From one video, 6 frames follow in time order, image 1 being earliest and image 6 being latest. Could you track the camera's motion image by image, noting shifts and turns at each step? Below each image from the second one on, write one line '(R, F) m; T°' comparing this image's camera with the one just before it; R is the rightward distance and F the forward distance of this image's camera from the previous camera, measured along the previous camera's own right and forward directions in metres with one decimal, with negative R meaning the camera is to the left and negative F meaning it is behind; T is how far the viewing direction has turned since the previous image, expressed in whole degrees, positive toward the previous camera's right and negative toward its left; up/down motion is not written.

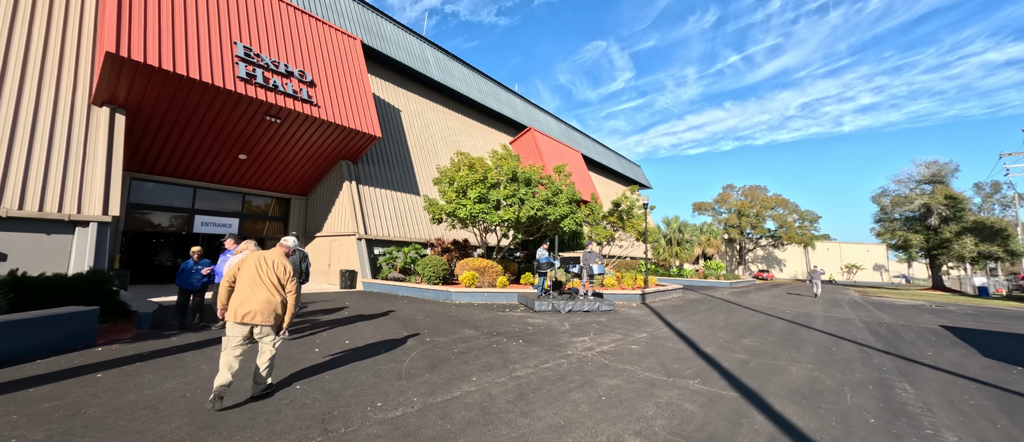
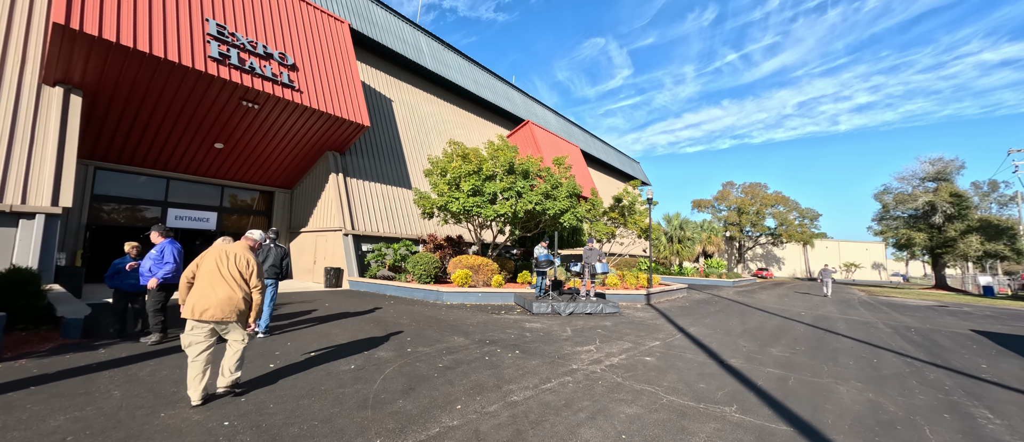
(0.0, +0.8) m; 0°
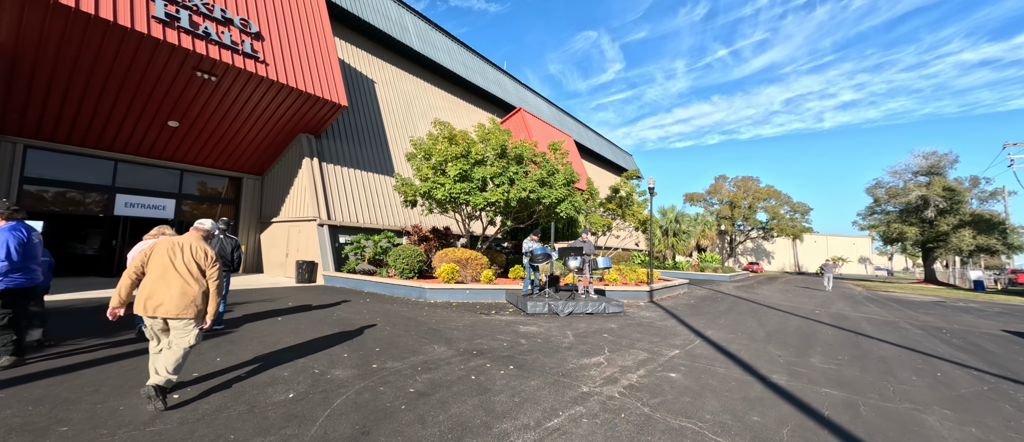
(0.0, +1.0) m; +2°
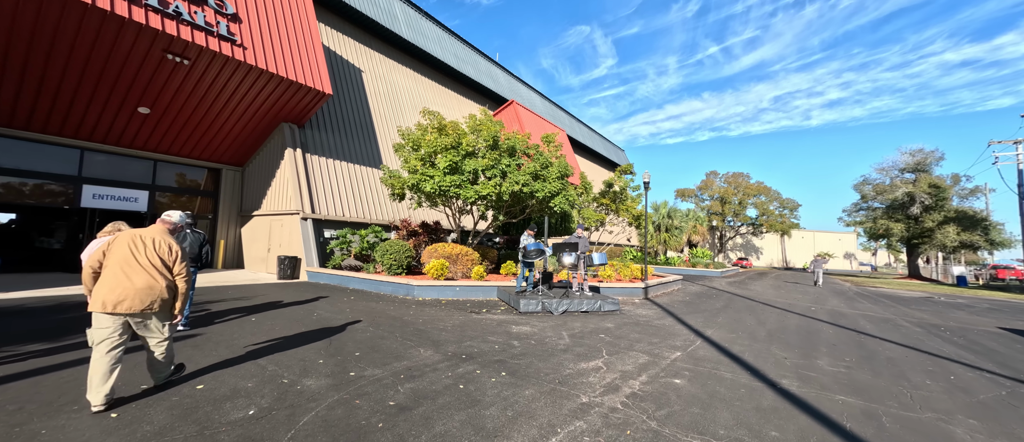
(0.0, +0.4) m; +1°
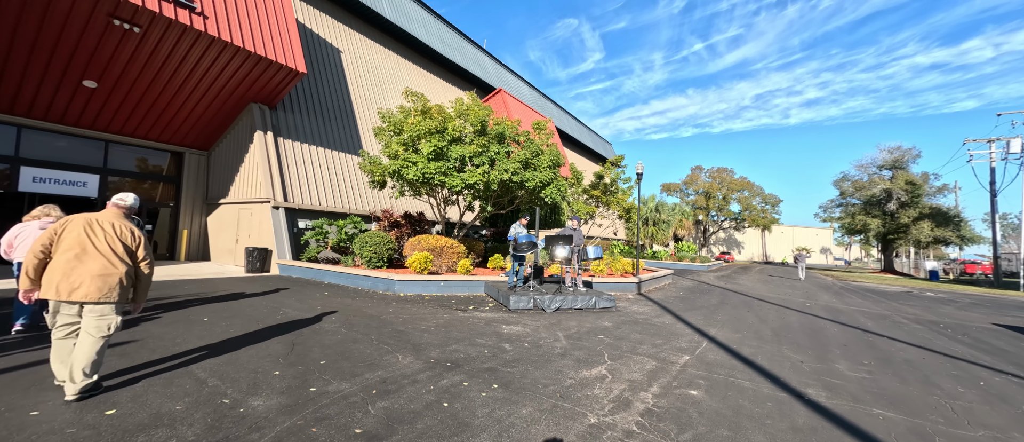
(-0.1, +0.6) m; +2°
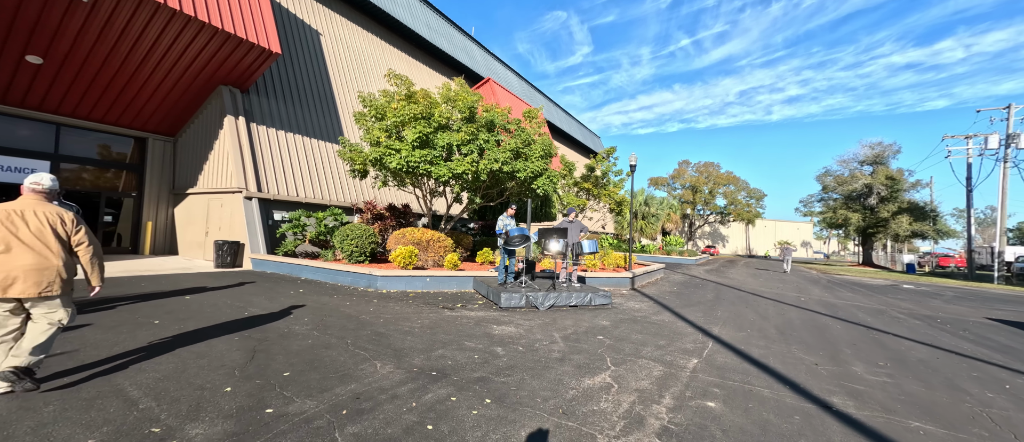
(-0.1, +0.5) m; +2°
